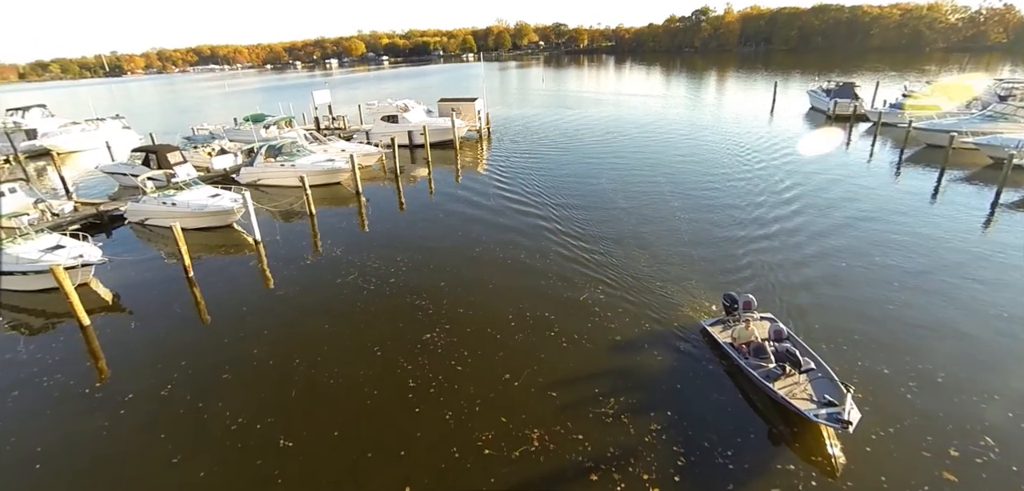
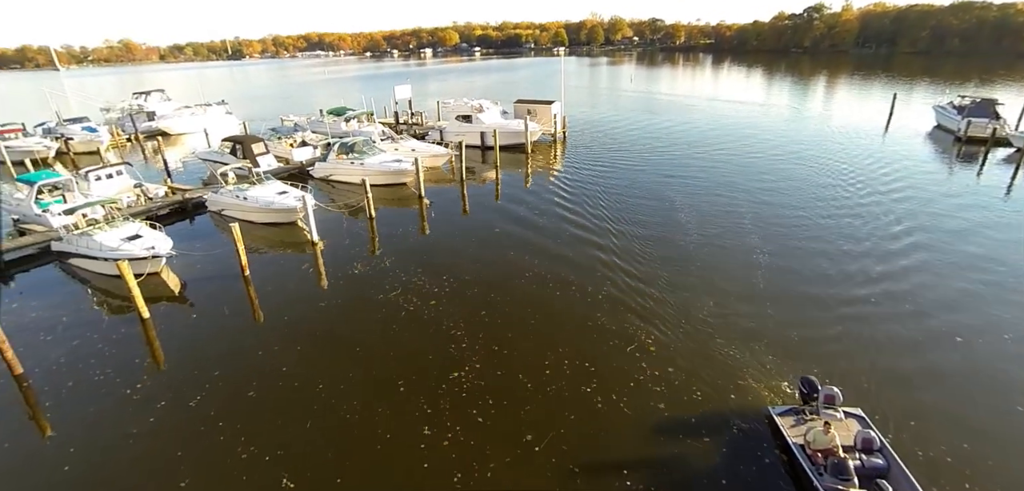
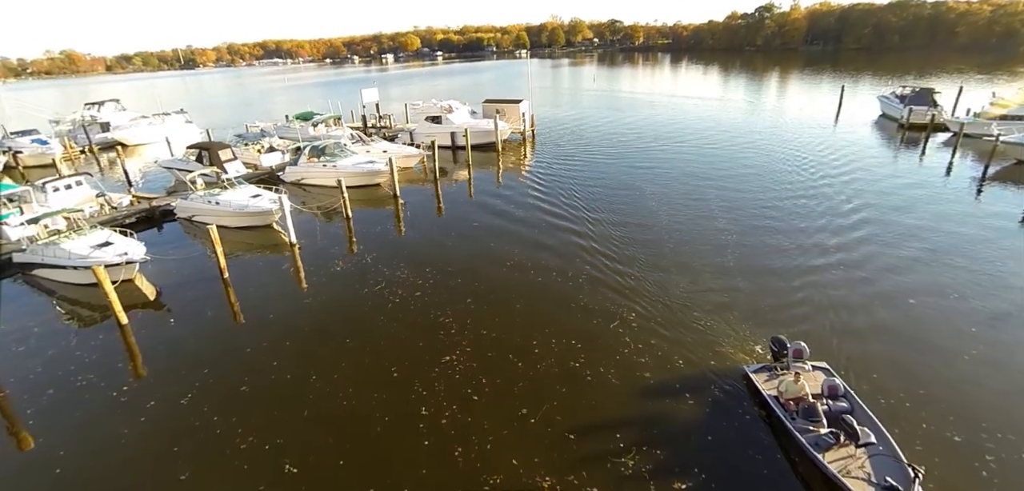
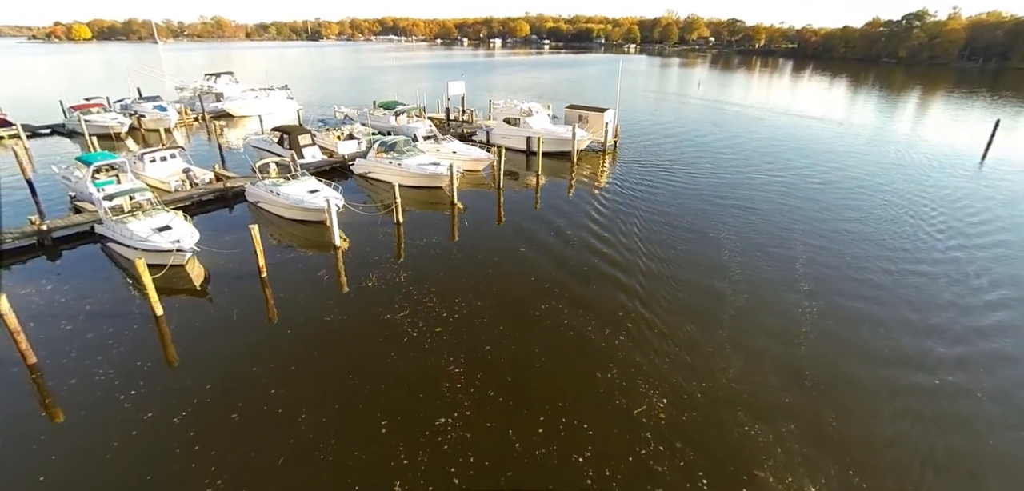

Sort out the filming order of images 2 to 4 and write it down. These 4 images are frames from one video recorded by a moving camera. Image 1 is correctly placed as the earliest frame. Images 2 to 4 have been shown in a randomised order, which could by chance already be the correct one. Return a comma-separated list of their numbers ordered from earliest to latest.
3, 2, 4
